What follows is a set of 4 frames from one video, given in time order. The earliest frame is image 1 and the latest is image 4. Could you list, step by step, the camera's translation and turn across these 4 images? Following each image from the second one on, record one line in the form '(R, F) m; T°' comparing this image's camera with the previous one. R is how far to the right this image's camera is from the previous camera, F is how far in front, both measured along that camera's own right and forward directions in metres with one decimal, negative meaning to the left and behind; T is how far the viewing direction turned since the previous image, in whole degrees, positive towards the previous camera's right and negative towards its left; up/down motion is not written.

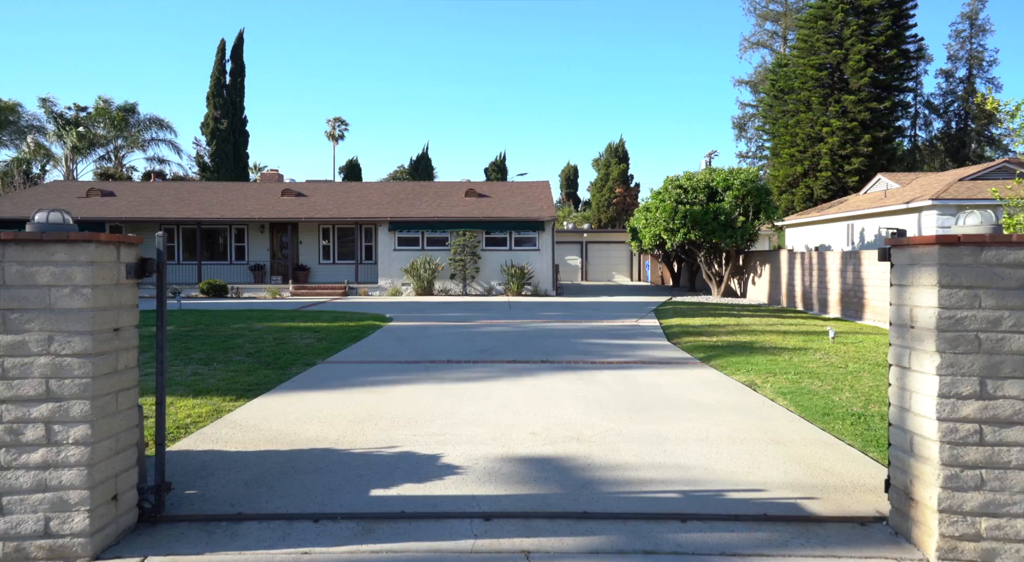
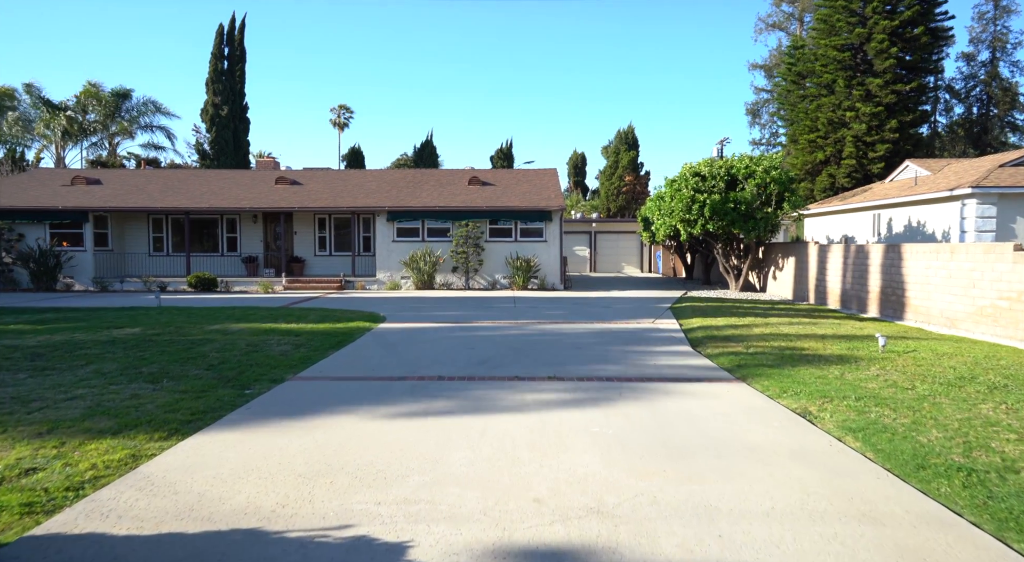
(+0.1, +1.4) m; -1°
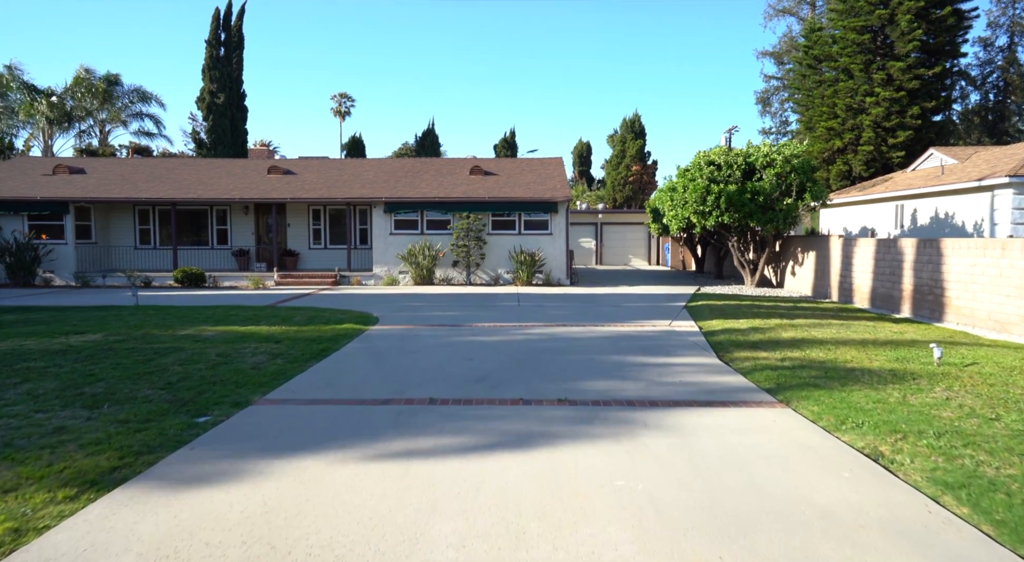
(0.0, +1.2) m; 0°
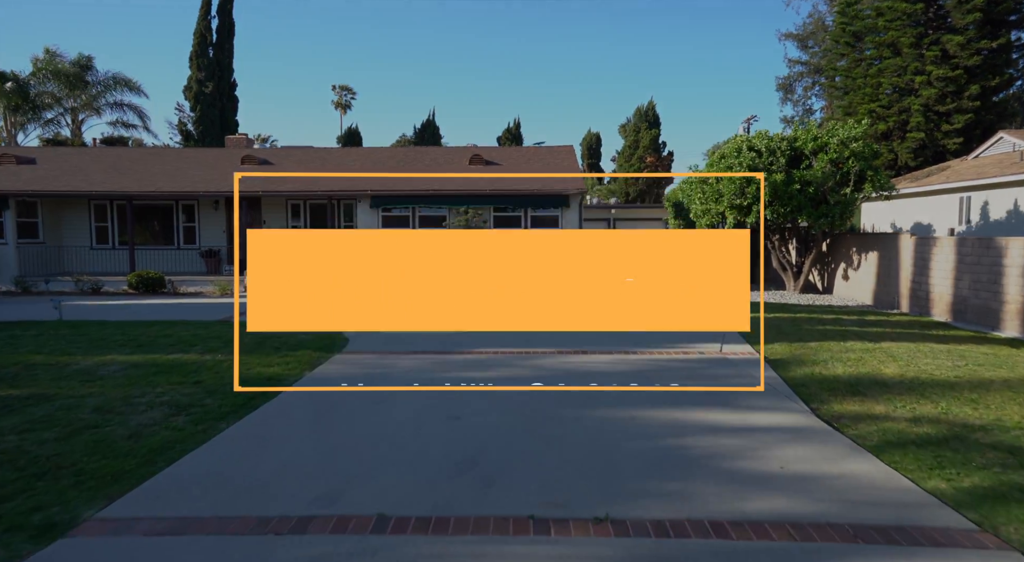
(0.0, +3.1) m; 0°
